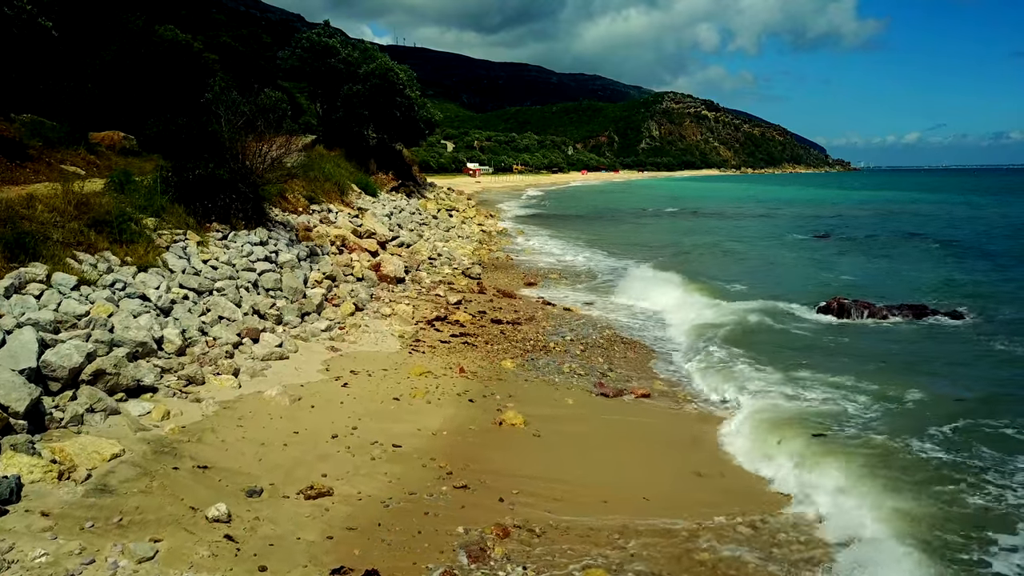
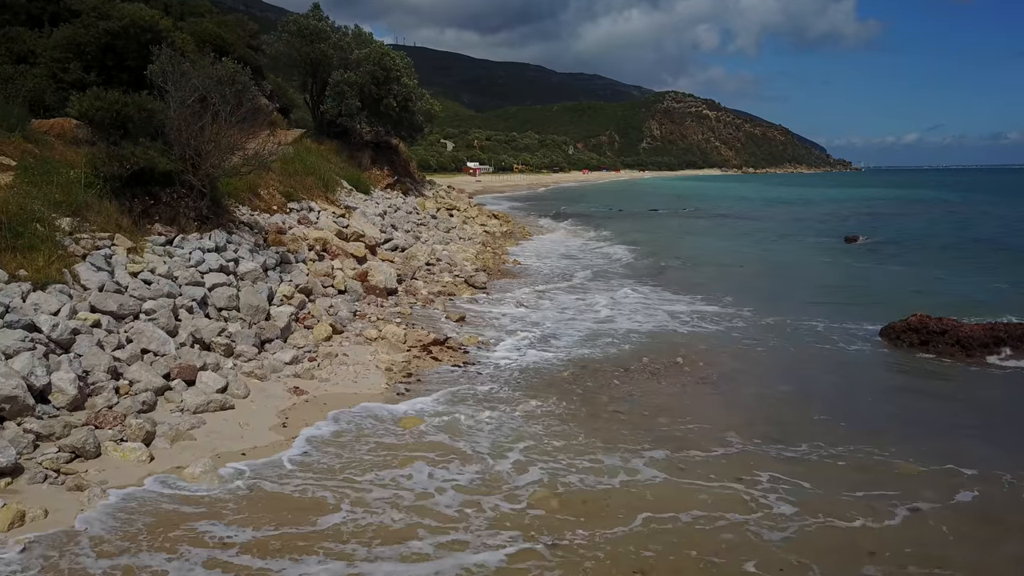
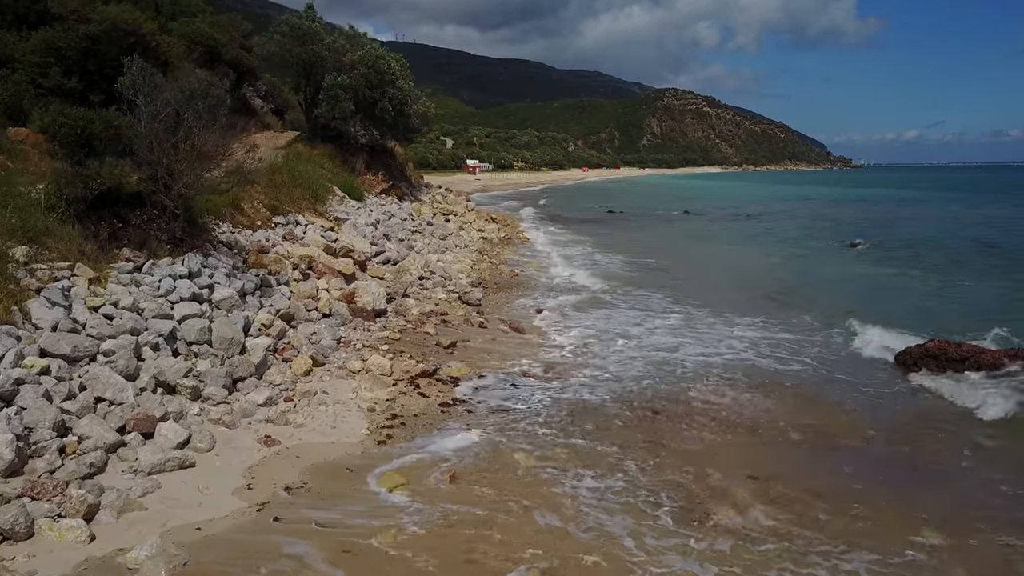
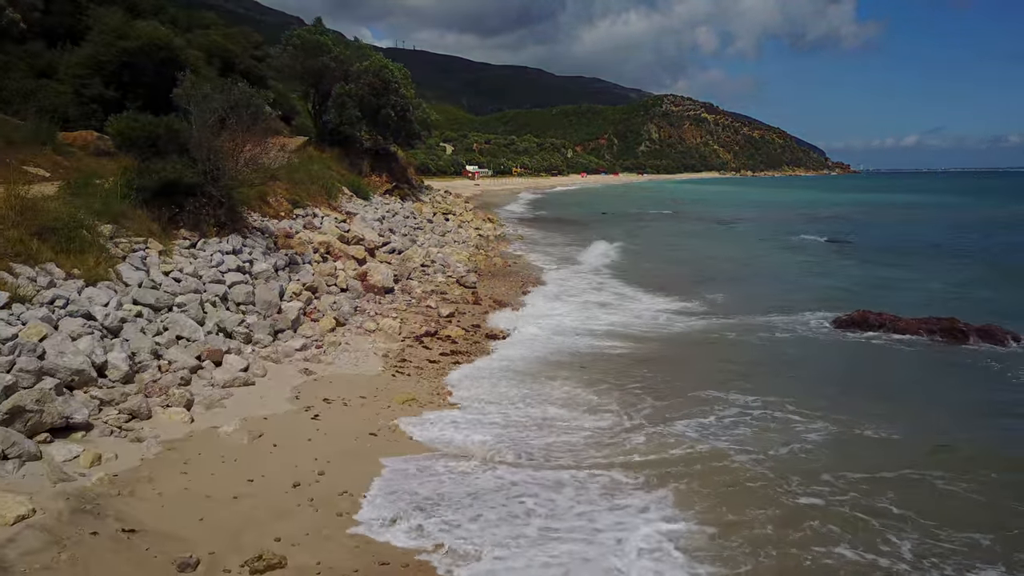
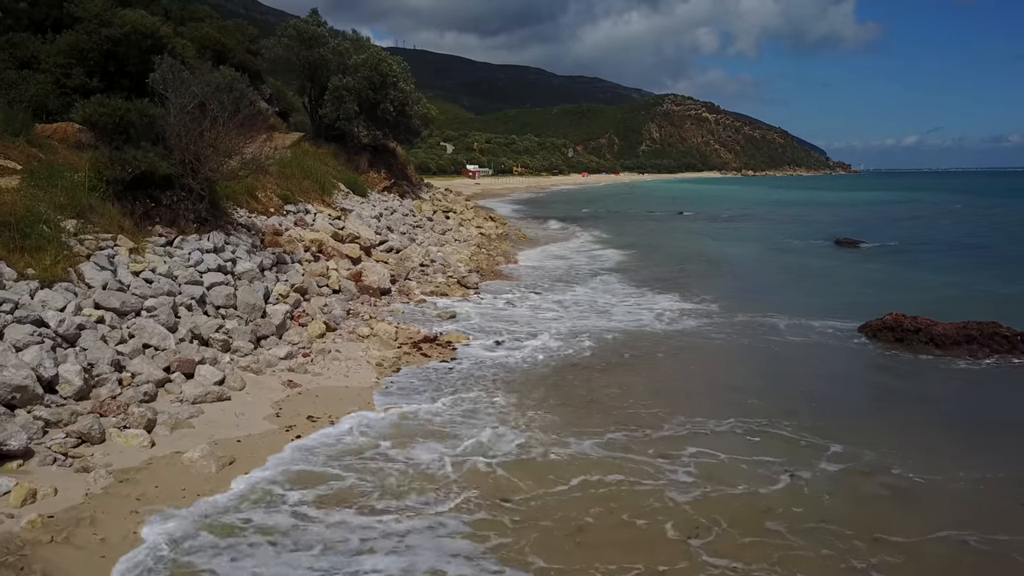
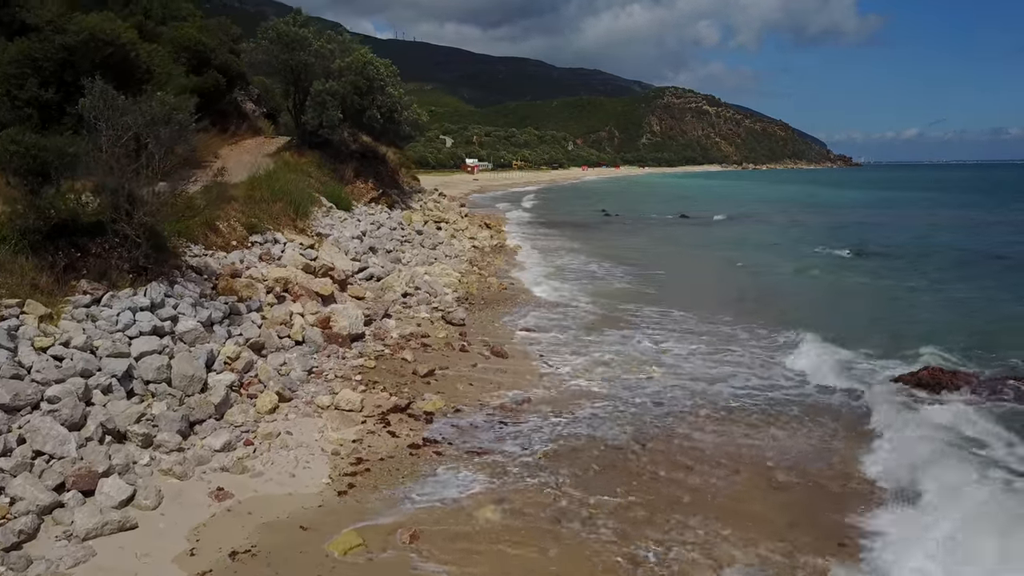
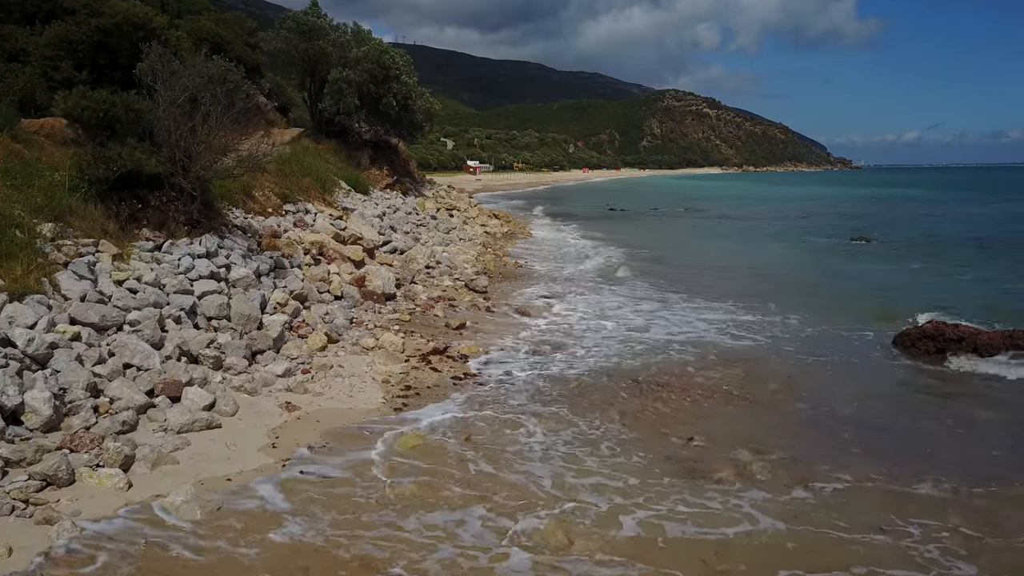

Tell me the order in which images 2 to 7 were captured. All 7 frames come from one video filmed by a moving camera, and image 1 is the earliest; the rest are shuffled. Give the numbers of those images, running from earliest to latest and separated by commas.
4, 5, 2, 7, 3, 6
